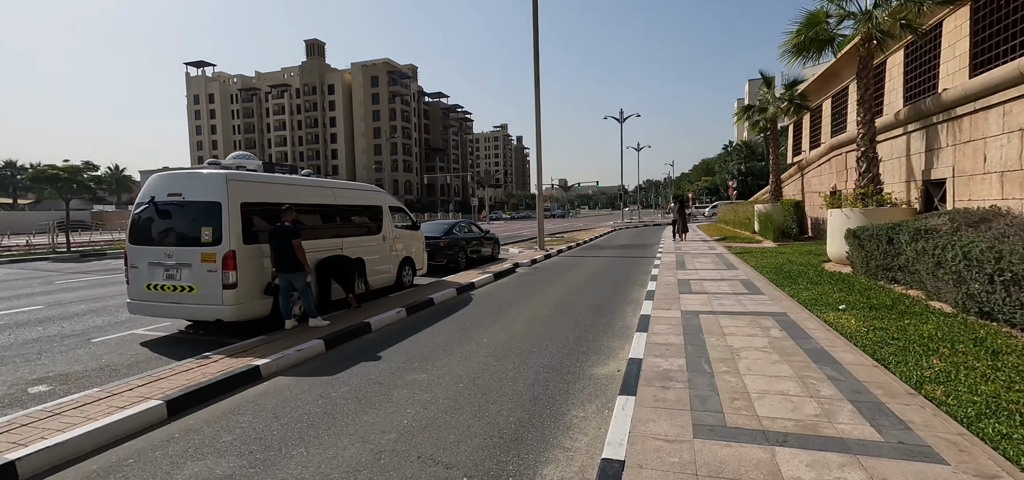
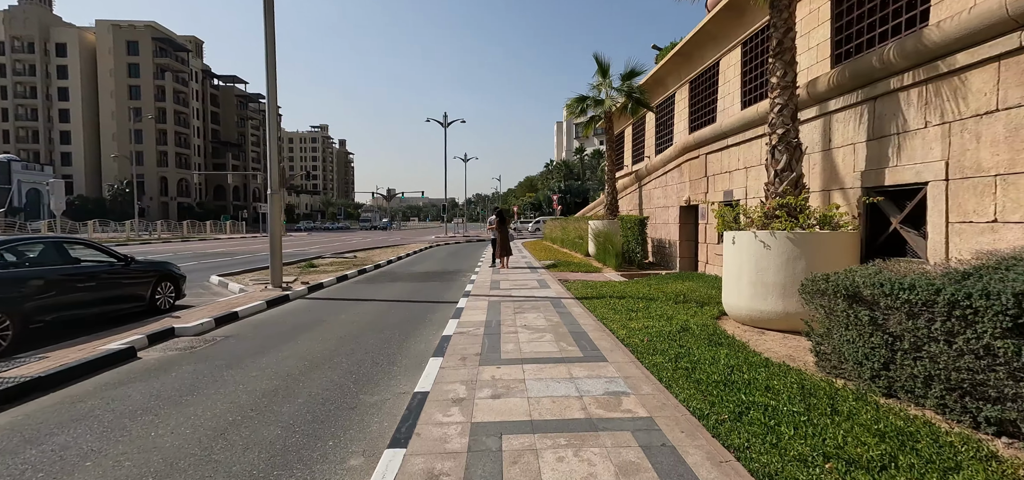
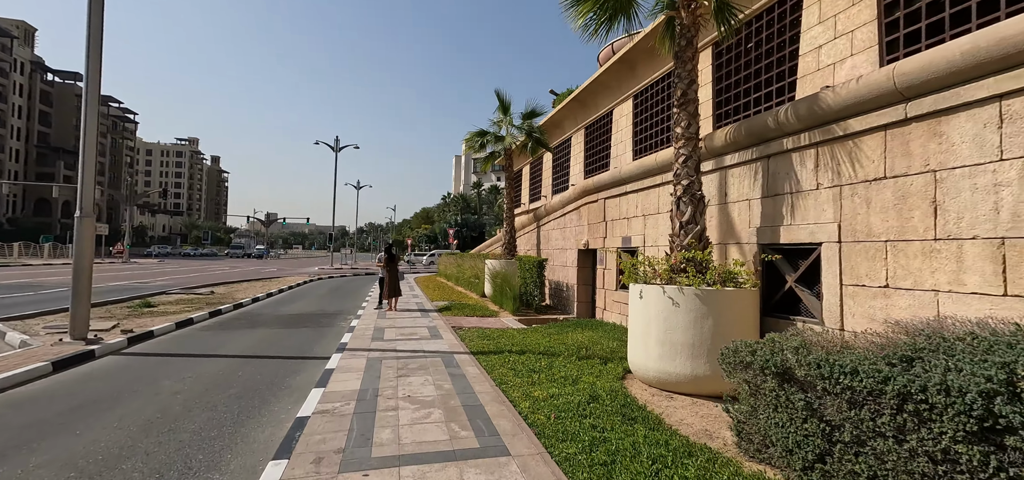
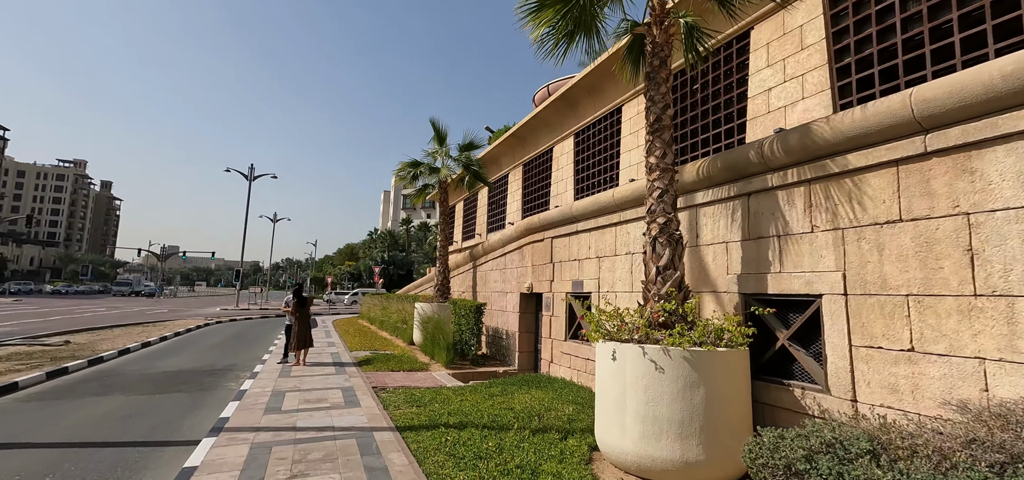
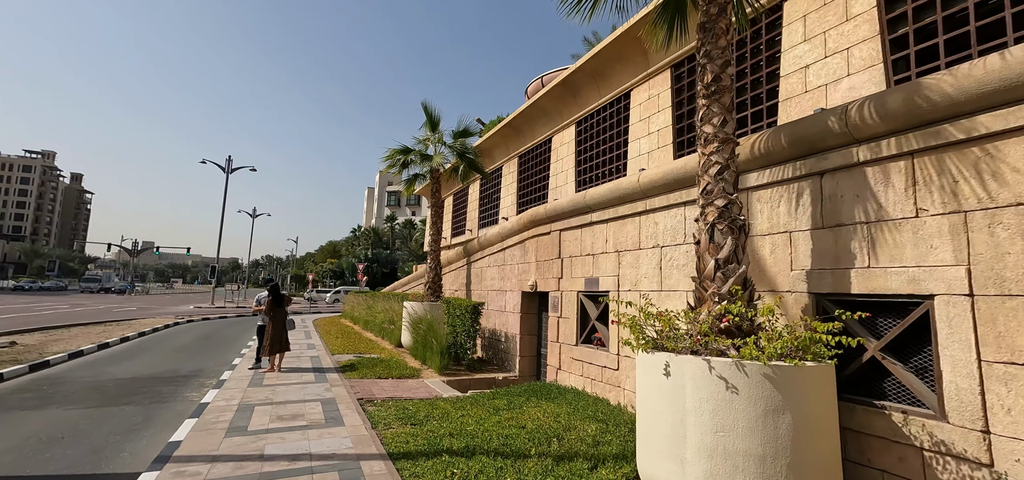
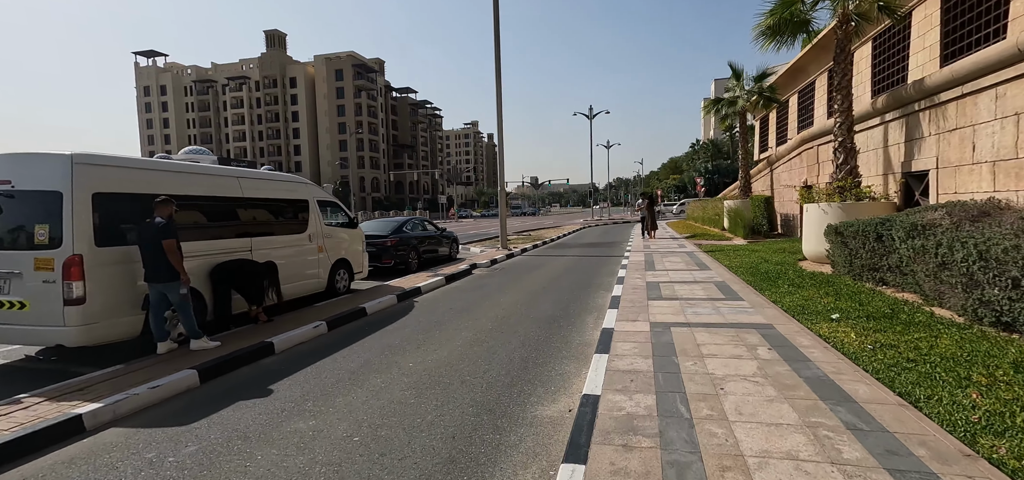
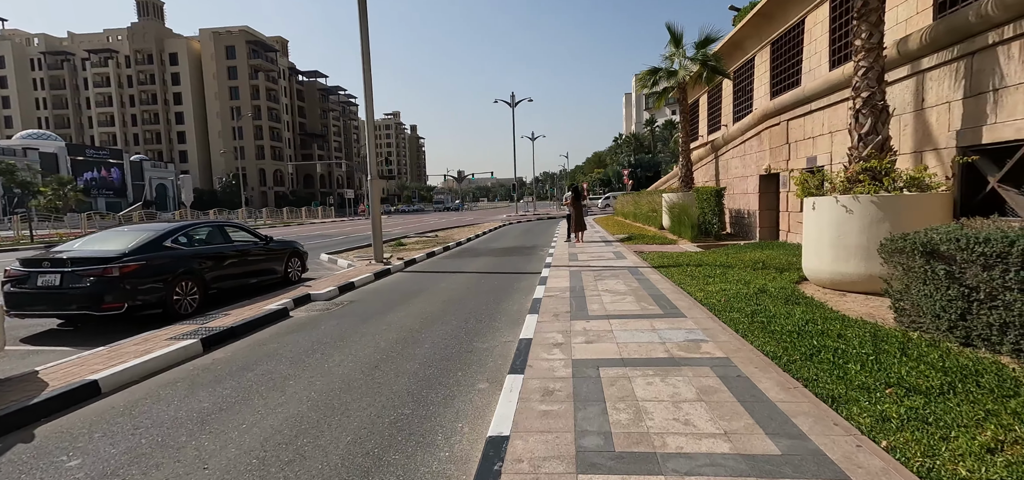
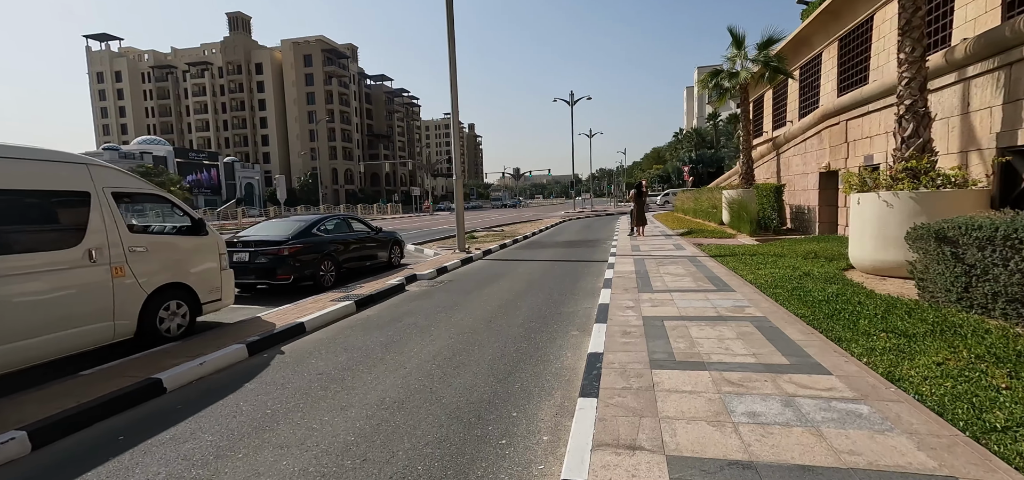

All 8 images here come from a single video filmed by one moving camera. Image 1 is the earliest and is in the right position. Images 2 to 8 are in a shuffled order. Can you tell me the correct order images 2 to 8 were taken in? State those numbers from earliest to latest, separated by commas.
6, 8, 7, 2, 3, 4, 5
